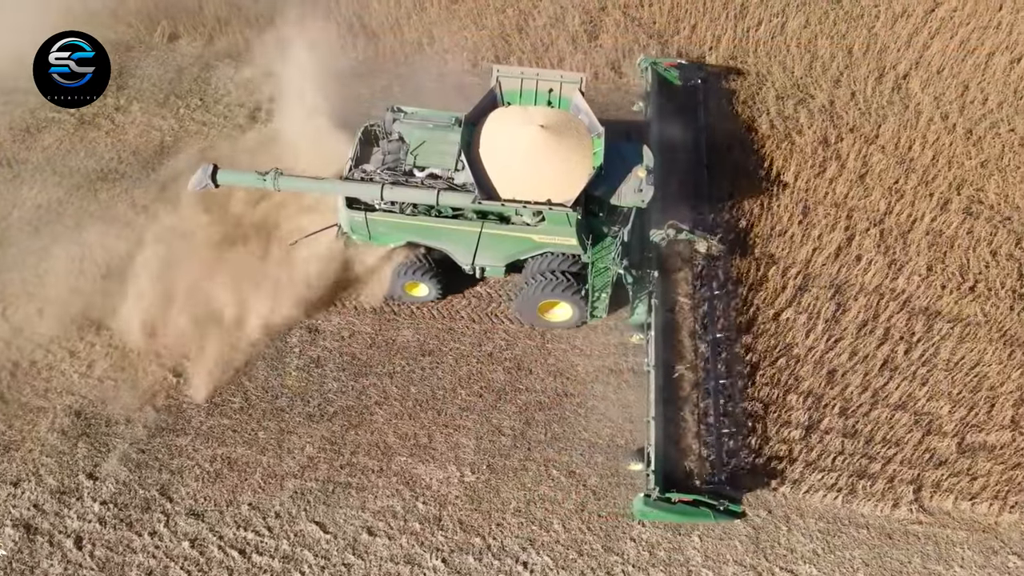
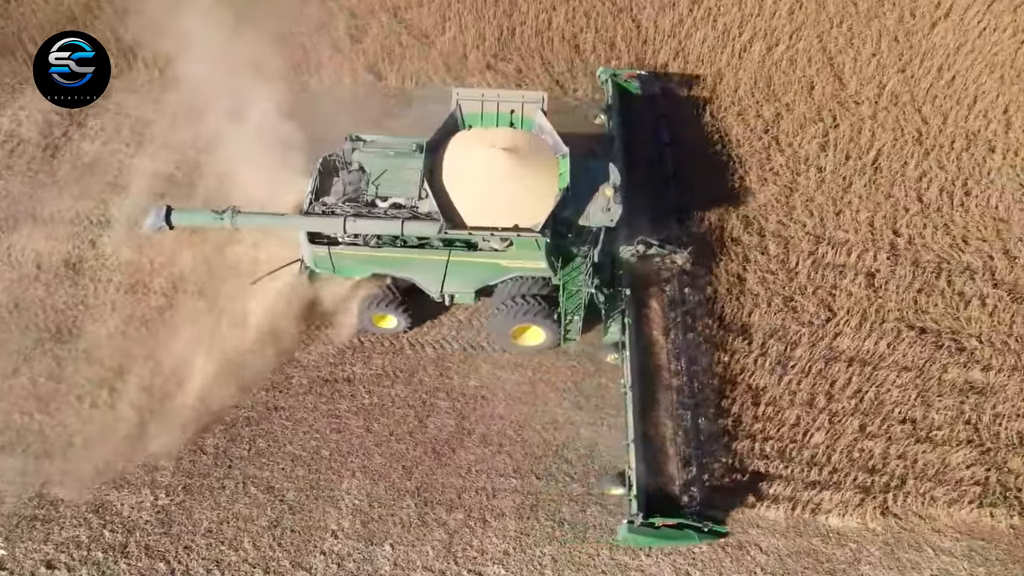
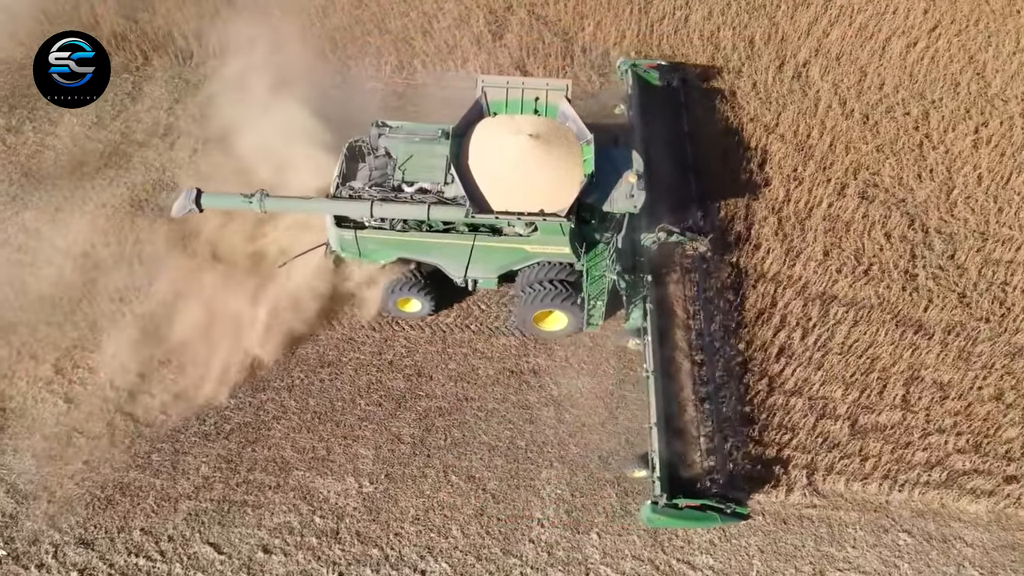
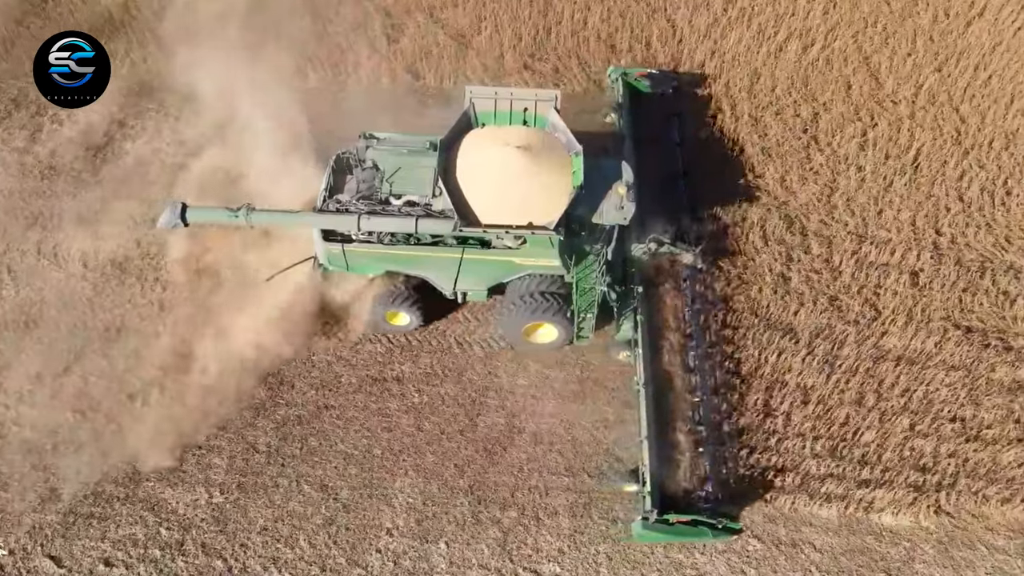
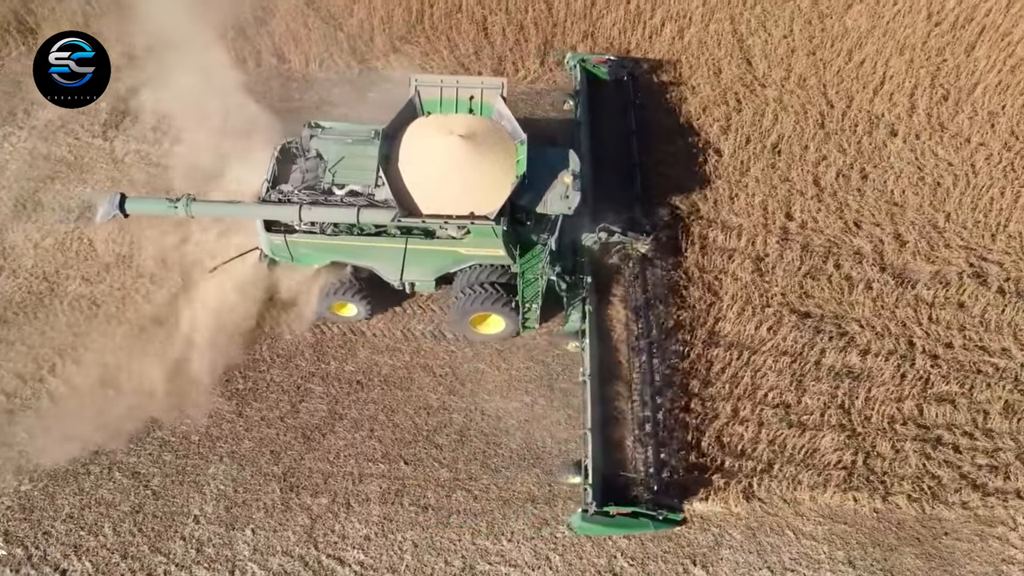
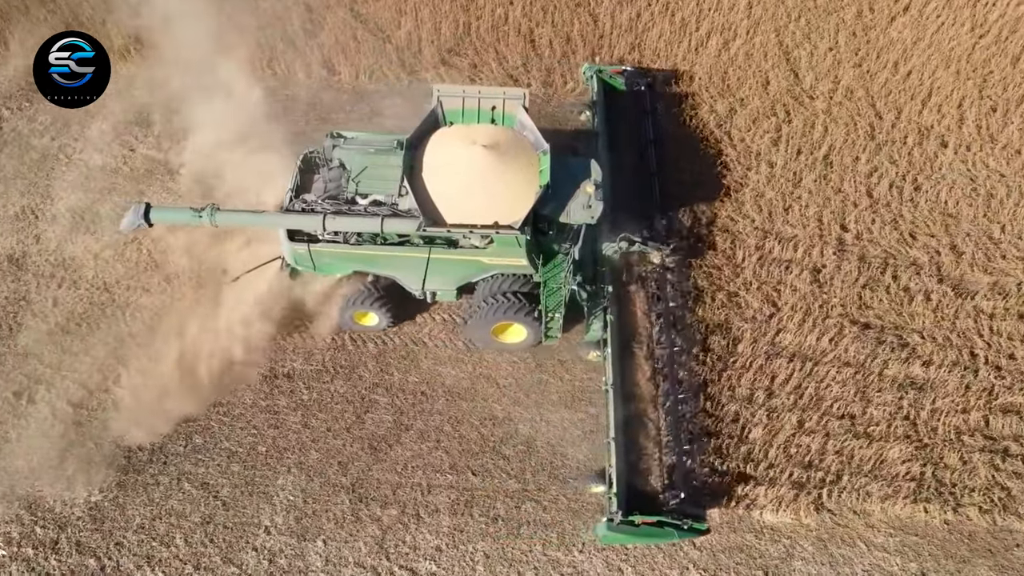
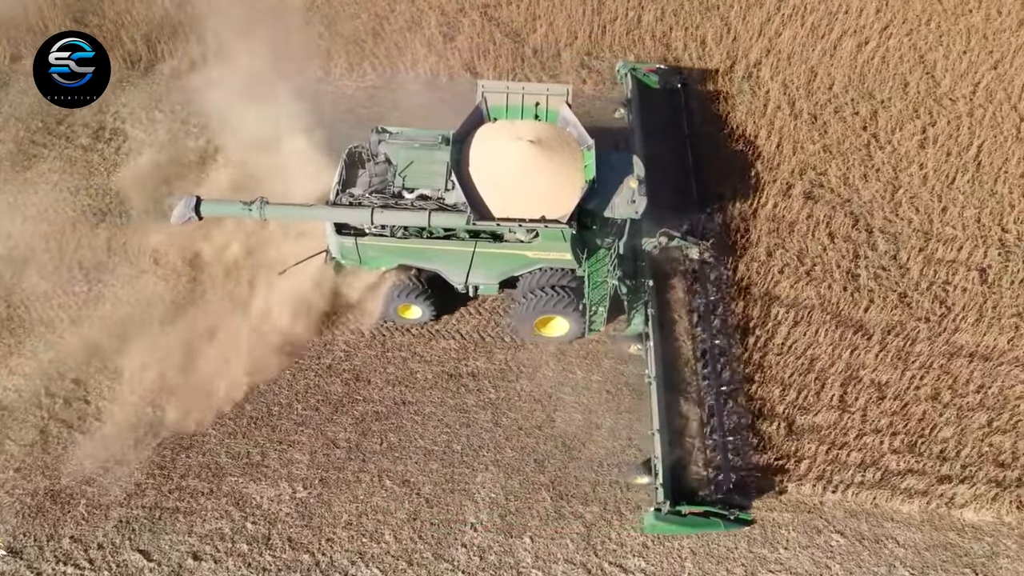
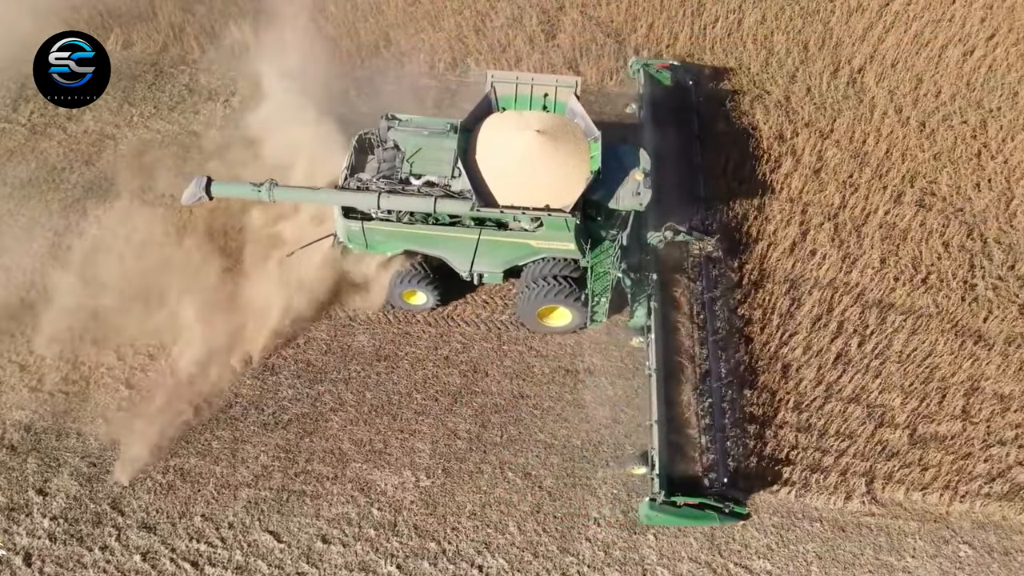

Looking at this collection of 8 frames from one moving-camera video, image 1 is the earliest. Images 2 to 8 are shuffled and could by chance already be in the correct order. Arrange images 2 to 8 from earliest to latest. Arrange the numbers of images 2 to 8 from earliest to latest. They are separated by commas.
8, 3, 7, 4, 2, 6, 5
